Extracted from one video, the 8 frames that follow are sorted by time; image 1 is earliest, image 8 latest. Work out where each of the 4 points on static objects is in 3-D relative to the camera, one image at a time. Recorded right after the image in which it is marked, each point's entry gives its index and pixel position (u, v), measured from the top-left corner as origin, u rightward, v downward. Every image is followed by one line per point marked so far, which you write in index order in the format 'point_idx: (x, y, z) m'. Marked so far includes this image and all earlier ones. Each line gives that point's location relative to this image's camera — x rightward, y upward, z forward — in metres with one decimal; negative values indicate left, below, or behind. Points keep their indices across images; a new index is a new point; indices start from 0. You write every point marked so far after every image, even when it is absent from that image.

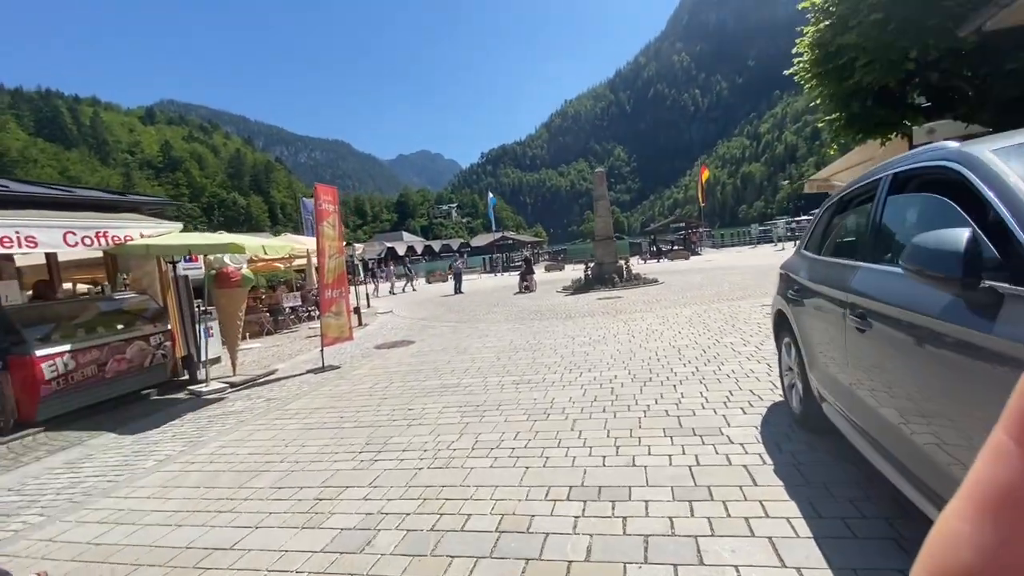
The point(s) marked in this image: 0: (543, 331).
0: (+0.8, -1.1, +12.0) m
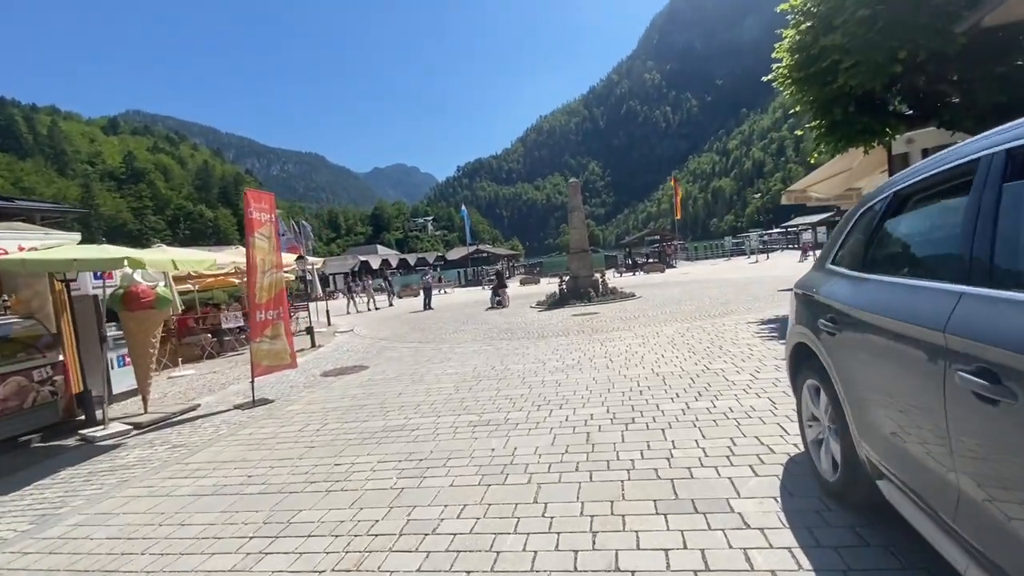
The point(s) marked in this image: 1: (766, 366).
0: (0.0, -1.5, +10.8) m
1: (+3.7, -1.2, +7.0) m
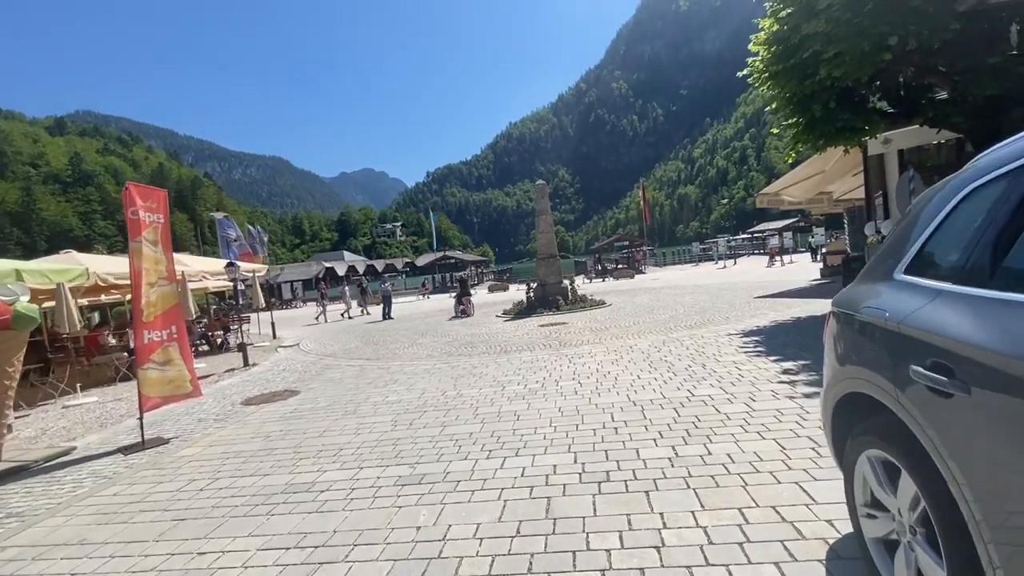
0: (-0.9, -1.7, +9.4) m
1: (+3.1, -1.3, +5.9) m
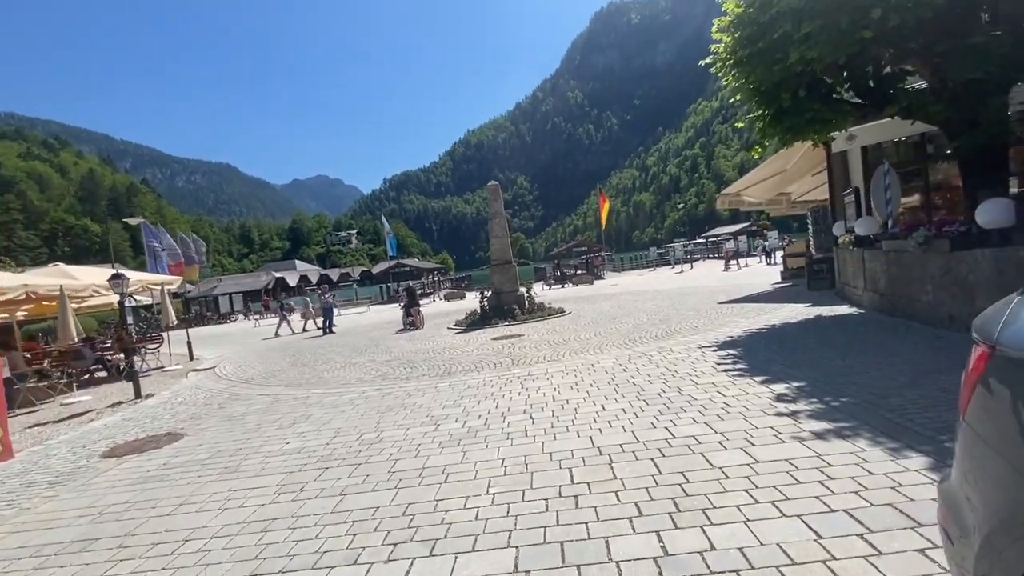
0: (-1.8, -1.9, +7.8) m
1: (+2.4, -1.4, +4.6) m
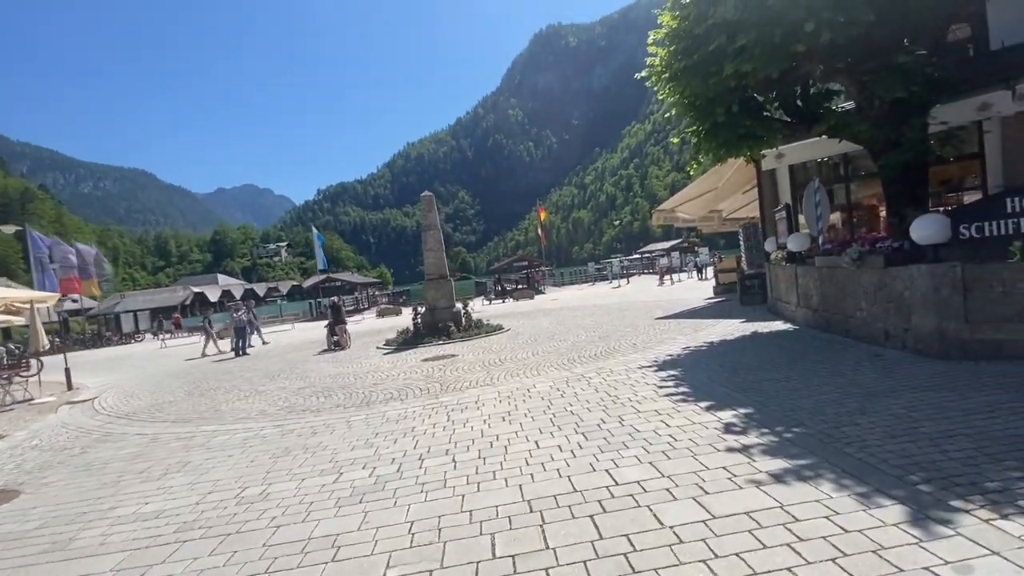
0: (-2.9, -2.2, +6.6) m
1: (+1.7, -1.6, +4.0) m
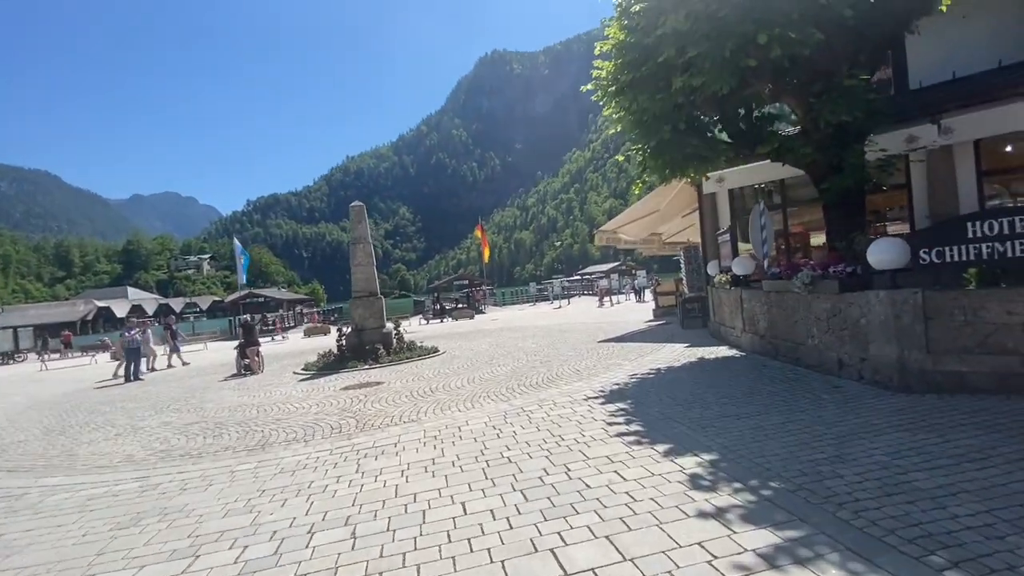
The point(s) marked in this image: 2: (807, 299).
0: (-3.7, -2.3, +5.1) m
1: (+1.1, -1.7, +3.1) m
2: (+4.6, -0.2, +7.5) m
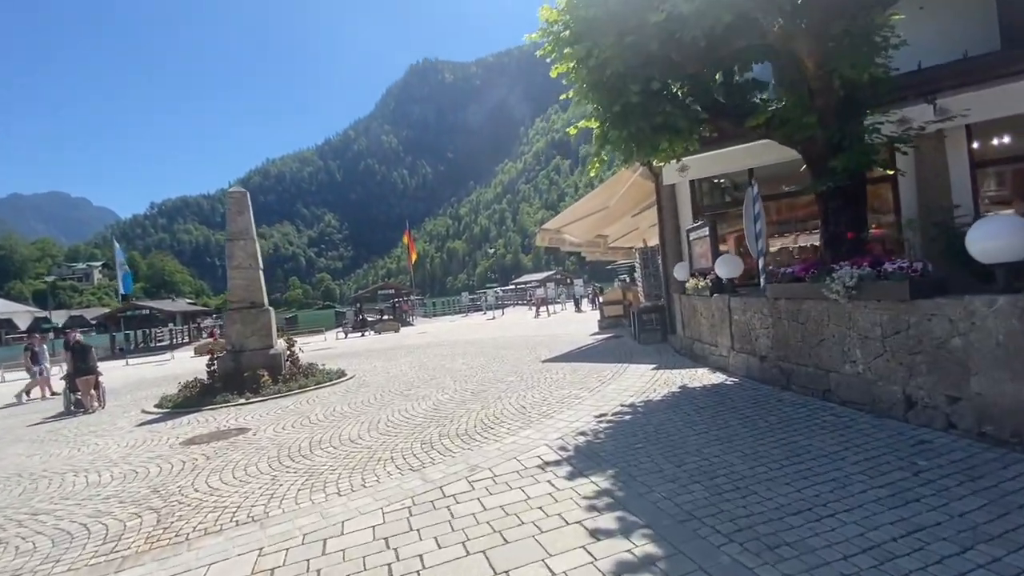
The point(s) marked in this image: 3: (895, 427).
0: (-4.2, -2.3, +1.7) m
1: (+0.9, -1.7, +0.4) m
2: (+3.7, -0.2, +5.3) m
3: (+3.8, -1.4, +4.7) m
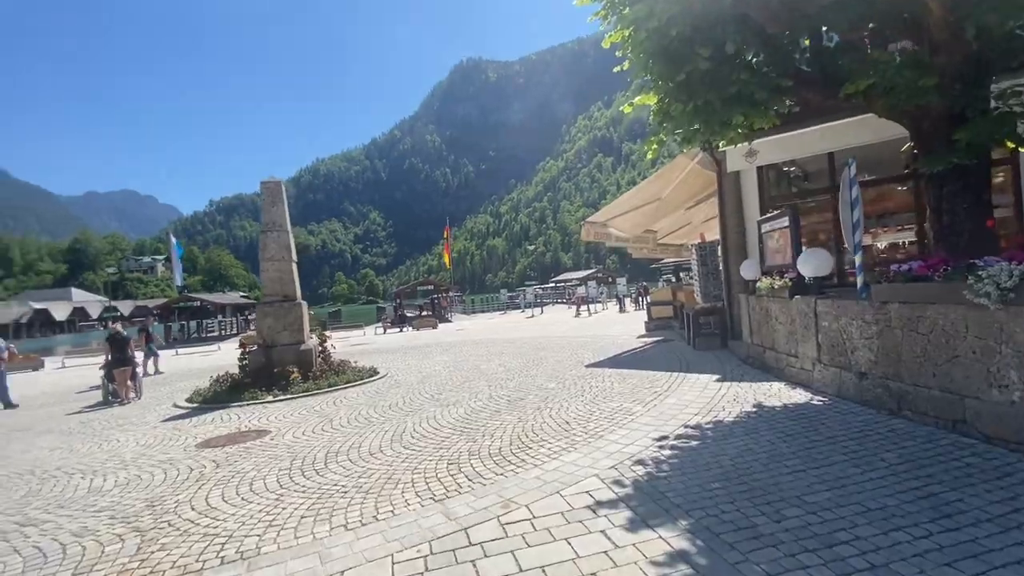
0: (-4.1, -2.2, +1.1) m
1: (+0.9, -1.7, -0.6) m
2: (+4.1, -0.2, +4.0) m
3: (+4.1, -1.4, +3.4) m
